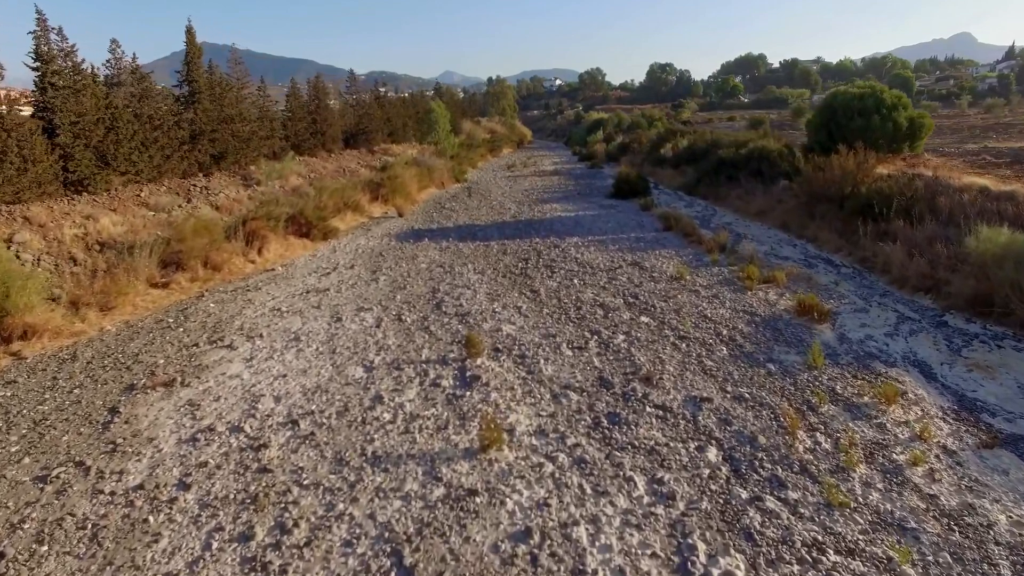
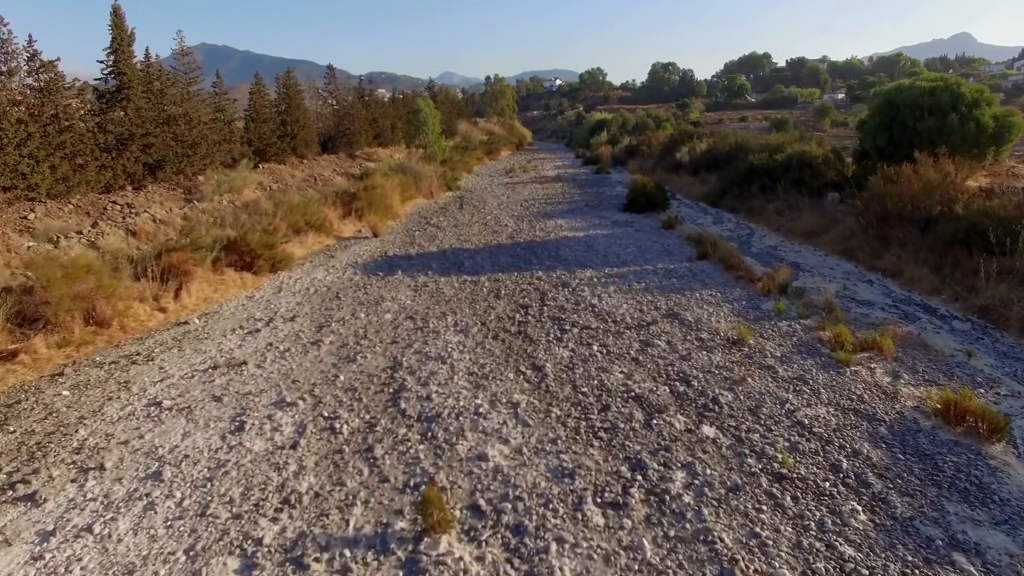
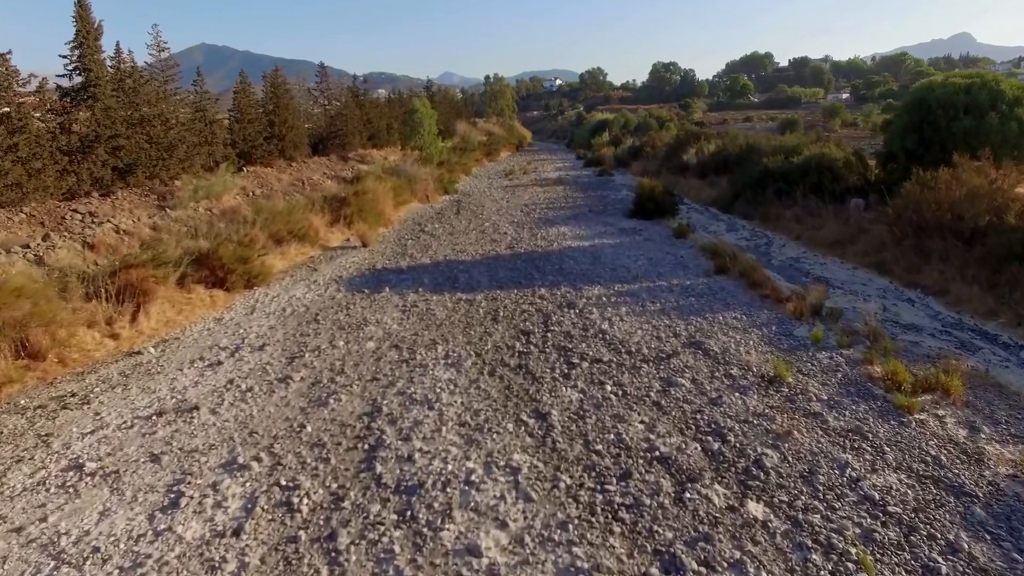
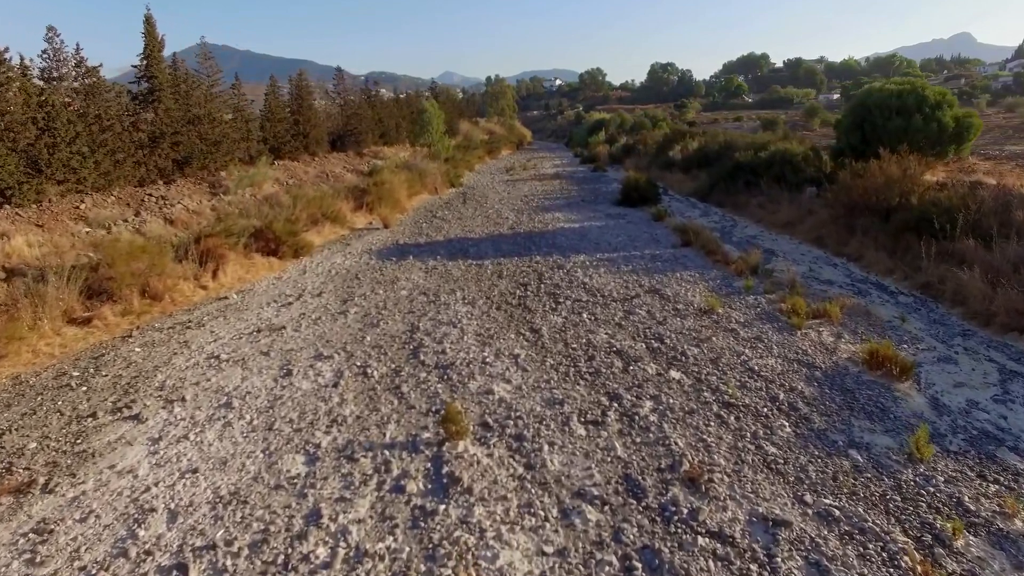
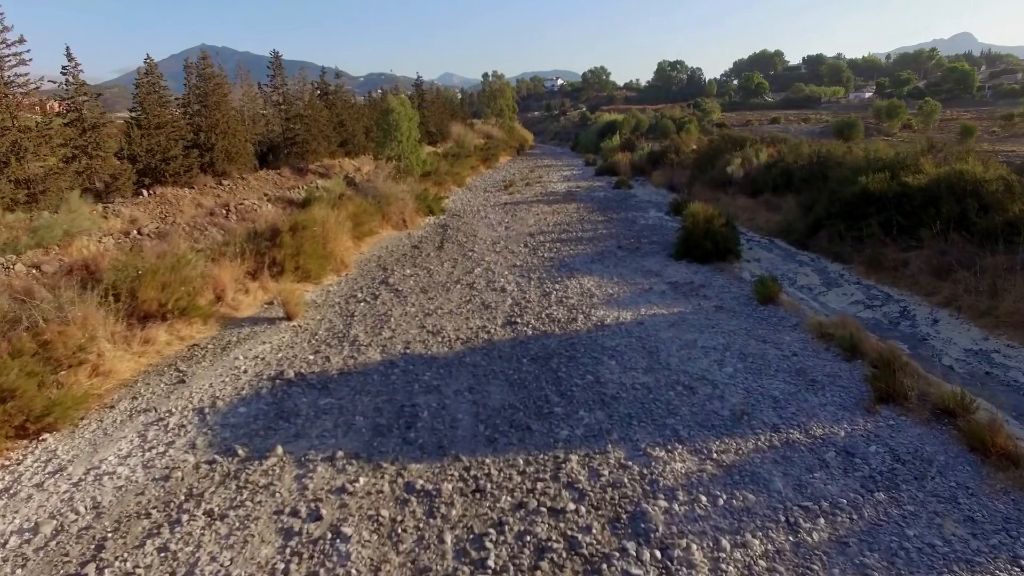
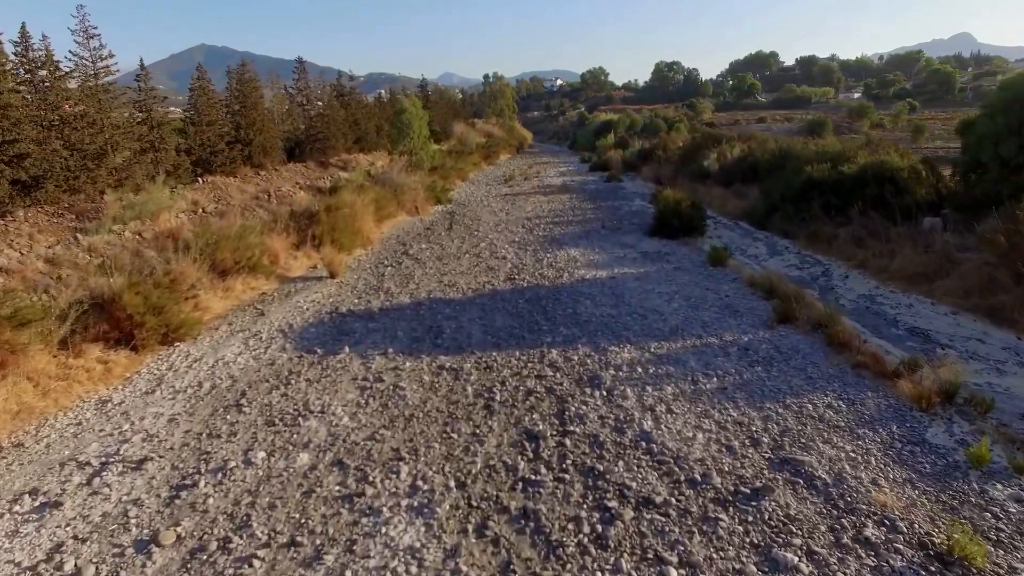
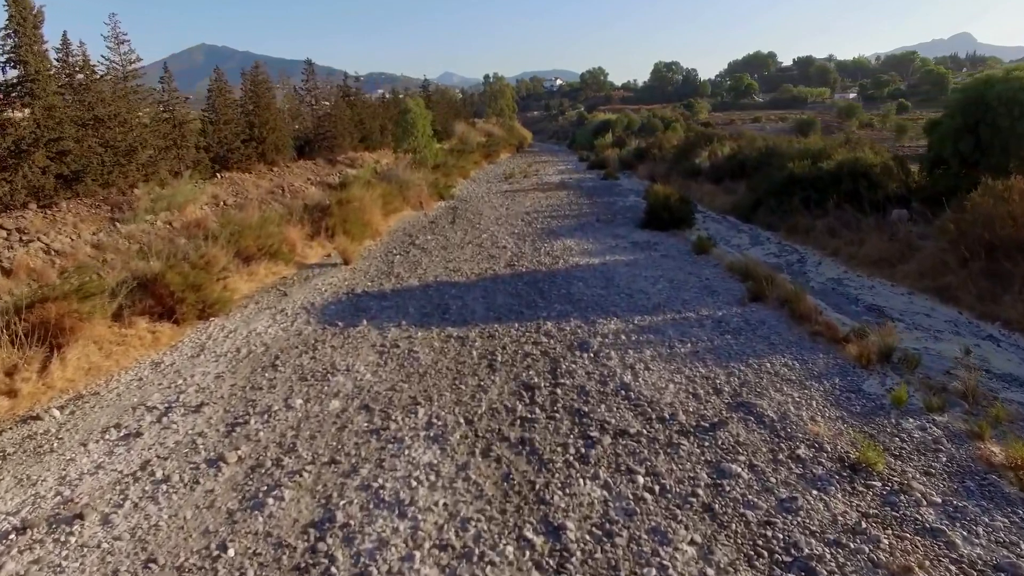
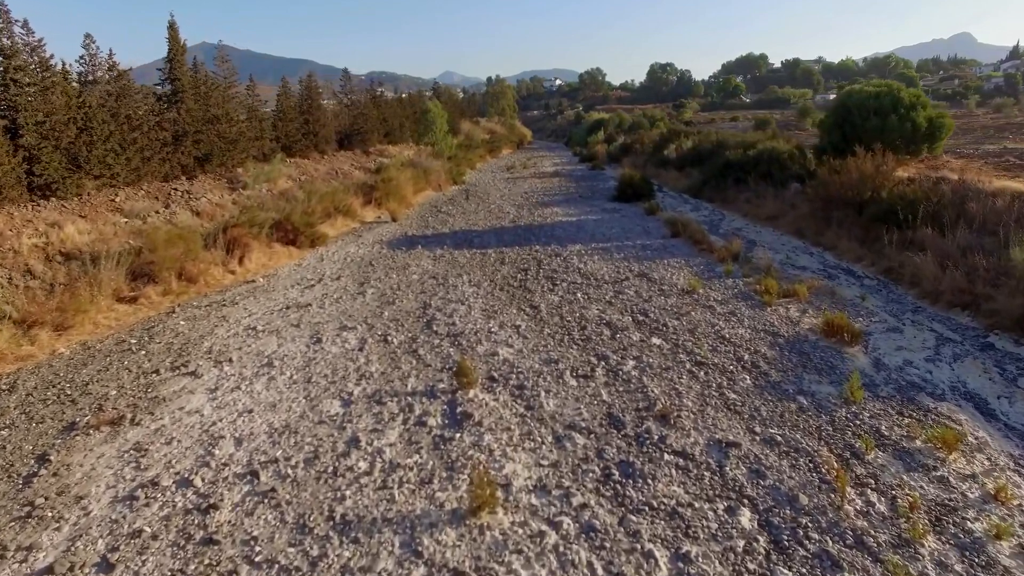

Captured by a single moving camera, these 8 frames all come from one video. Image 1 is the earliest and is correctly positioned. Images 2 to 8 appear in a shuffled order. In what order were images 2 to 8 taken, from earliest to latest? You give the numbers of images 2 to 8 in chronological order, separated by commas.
8, 4, 2, 3, 7, 6, 5
